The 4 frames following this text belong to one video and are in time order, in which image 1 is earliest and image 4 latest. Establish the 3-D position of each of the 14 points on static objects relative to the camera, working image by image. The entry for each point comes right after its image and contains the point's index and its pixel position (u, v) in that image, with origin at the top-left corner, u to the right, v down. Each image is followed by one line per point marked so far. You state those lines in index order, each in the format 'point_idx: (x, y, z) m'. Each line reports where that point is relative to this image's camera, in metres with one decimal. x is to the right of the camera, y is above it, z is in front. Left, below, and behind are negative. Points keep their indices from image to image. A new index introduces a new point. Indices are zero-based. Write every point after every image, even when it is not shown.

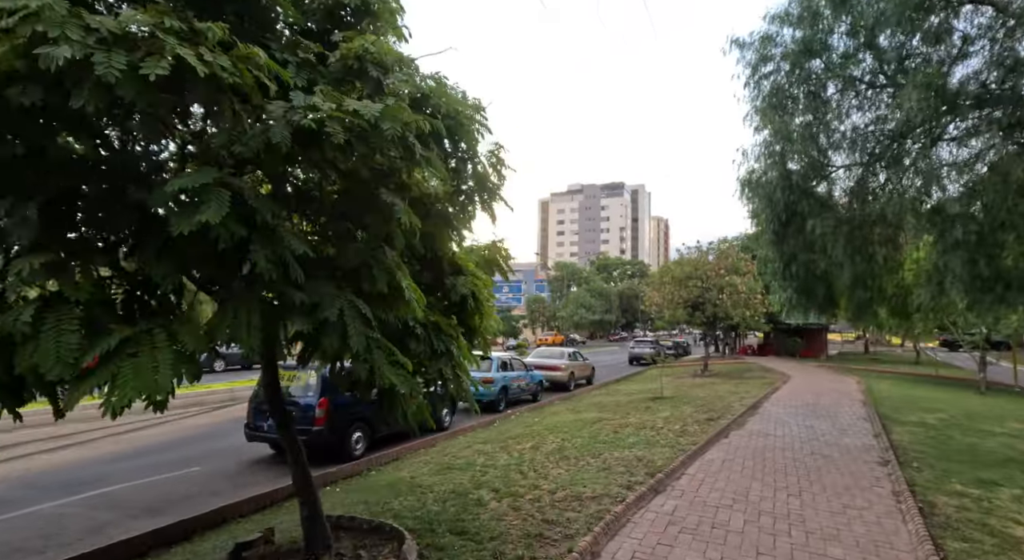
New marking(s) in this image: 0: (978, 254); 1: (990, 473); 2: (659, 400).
0: (+6.2, +0.4, +6.8) m
1: (+5.6, -2.3, +6.1) m
2: (+3.8, -3.1, +13.5) m
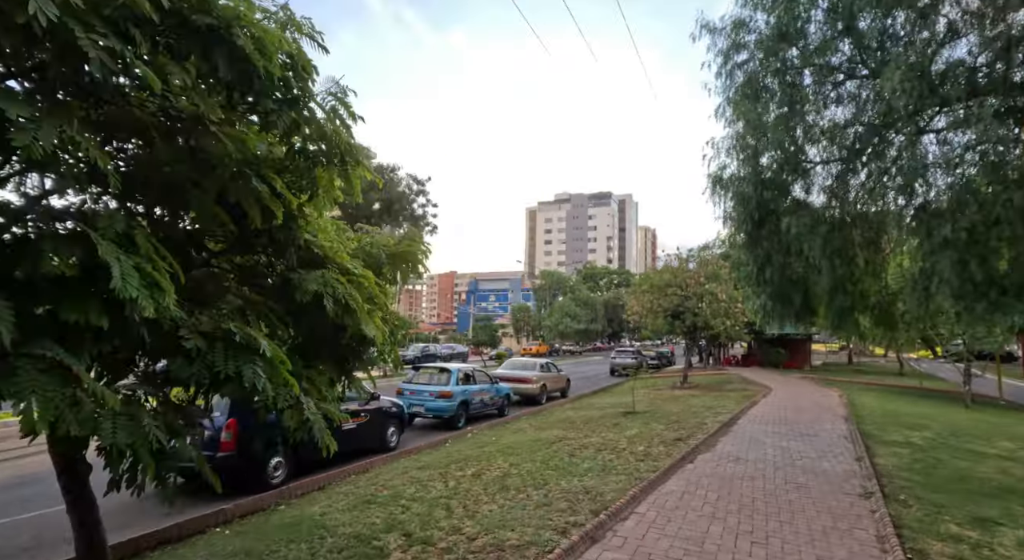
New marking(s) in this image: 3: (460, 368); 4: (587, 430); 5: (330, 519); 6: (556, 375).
0: (+5.4, +0.3, +6.1) m
1: (+4.8, -2.3, +5.3) m
2: (+2.9, -3.3, +12.6) m
3: (-1.3, -2.3, +13.2) m
4: (+1.6, -3.1, +10.8) m
5: (-1.9, -2.5, +5.4) m
6: (+1.5, -3.4, +18.5) m
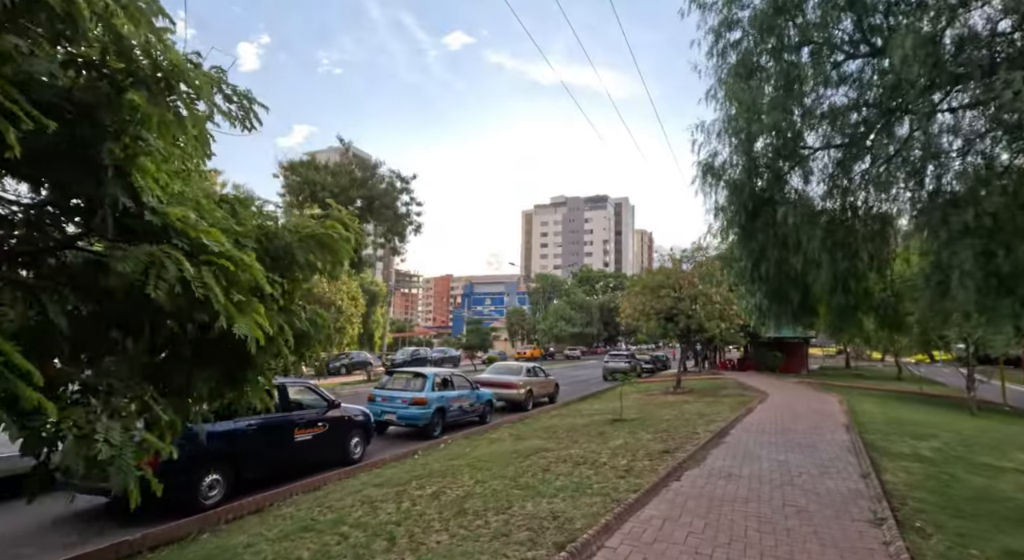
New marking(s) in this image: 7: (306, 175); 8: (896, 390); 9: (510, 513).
0: (+5.0, +0.4, +5.3) m
1: (+4.4, -2.3, +4.5) m
2: (+2.4, -3.3, +11.8) m
3: (-1.8, -2.2, +12.4) m
4: (+1.1, -3.1, +10.0) m
5: (-2.3, -2.4, +4.6) m
6: (+1.0, -3.4, +17.7) m
7: (-7.6, +3.9, +19.1) m
8: (+14.7, -4.2, +19.8) m
9: (0.0, -2.4, +5.2) m
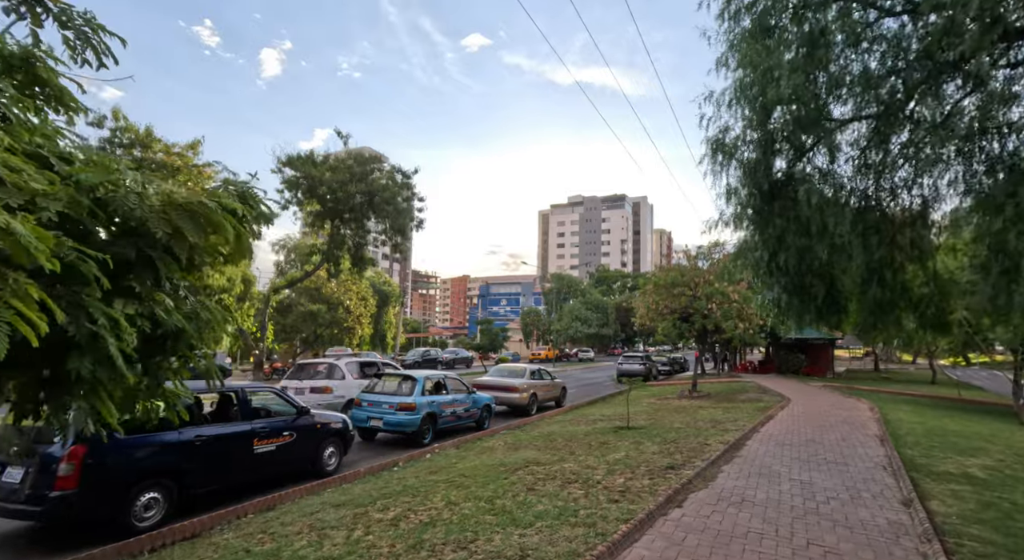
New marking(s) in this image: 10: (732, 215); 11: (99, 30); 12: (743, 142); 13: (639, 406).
0: (+4.6, +0.5, +4.3) m
1: (+4.1, -2.1, +3.5) m
2: (+2.3, -3.2, +10.9) m
3: (-1.9, -2.1, +11.6) m
4: (+1.0, -3.0, +9.0) m
5: (-2.7, -2.4, +3.8) m
6: (+1.2, -3.3, +16.8) m
7: (-7.4, +3.9, +18.5) m
8: (+14.9, -4.1, +18.4) m
9: (-0.3, -2.3, +4.4) m
10: (+3.3, +1.0, +7.7) m
11: (-2.1, +1.3, +2.7) m
12: (+3.2, +1.9, +7.2) m
13: (+3.9, -3.8, +15.8) m
